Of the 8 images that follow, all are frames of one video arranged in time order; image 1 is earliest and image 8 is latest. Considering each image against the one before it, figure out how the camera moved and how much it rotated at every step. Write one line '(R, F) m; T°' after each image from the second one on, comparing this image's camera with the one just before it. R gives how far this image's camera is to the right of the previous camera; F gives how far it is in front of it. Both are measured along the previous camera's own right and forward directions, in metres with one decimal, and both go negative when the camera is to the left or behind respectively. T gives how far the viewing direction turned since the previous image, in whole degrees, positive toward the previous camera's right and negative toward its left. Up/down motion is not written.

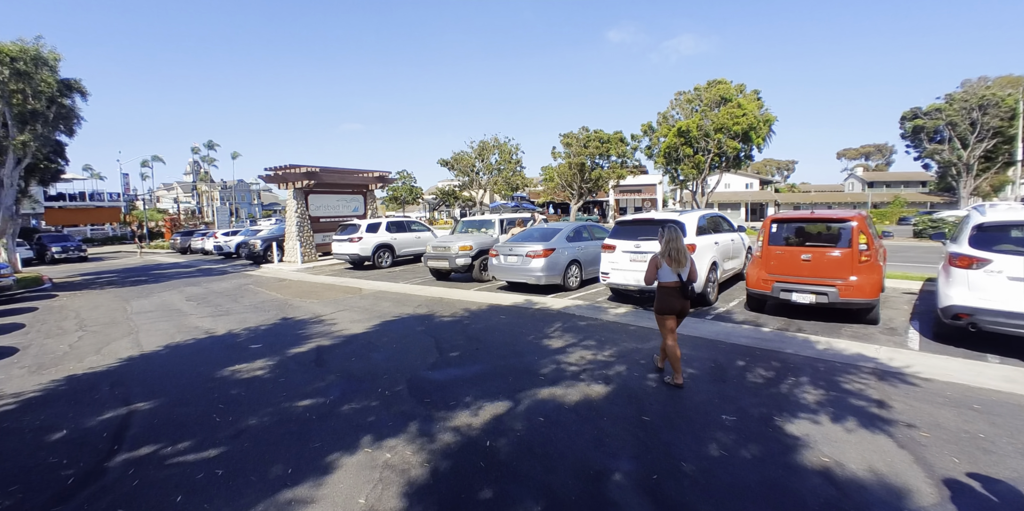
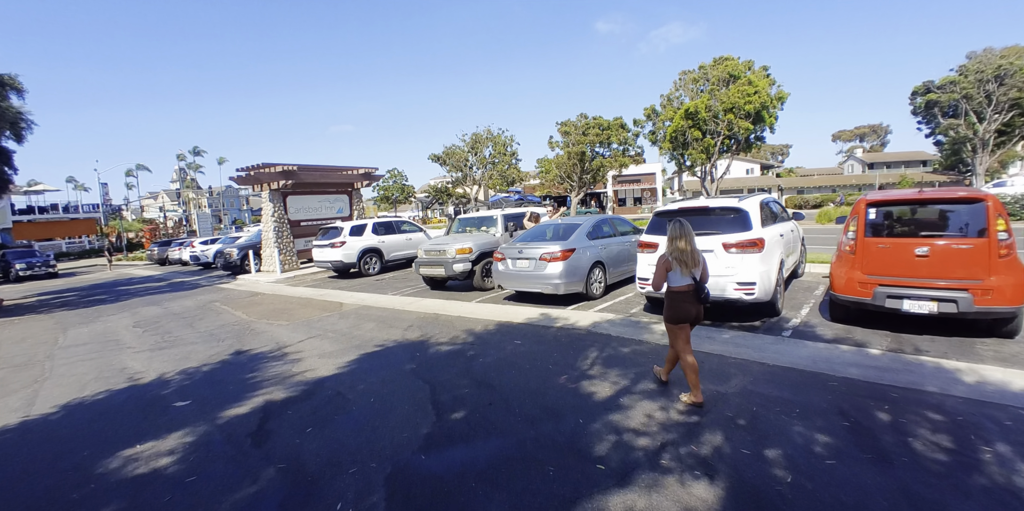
(-0.2, +1.8) m; +1°
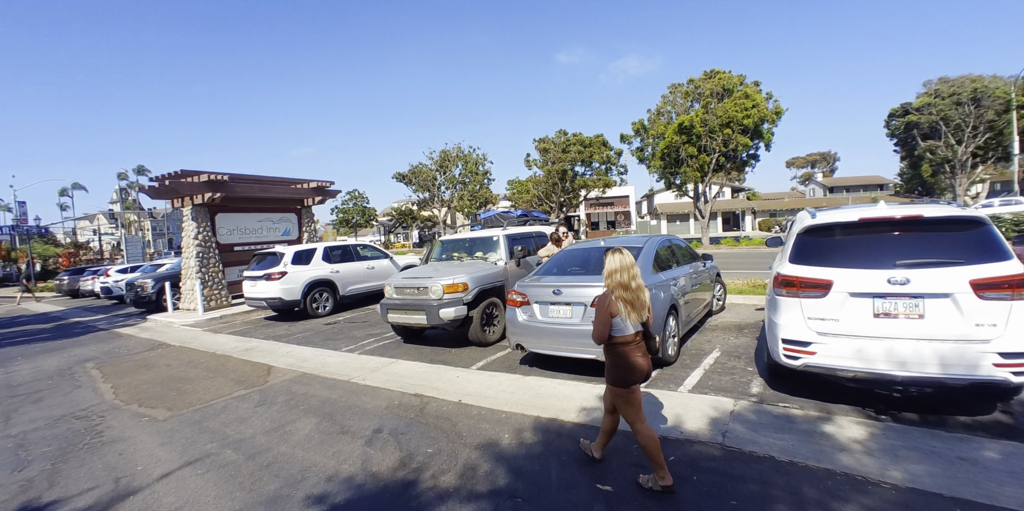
(-0.8, +3.0) m; +5°
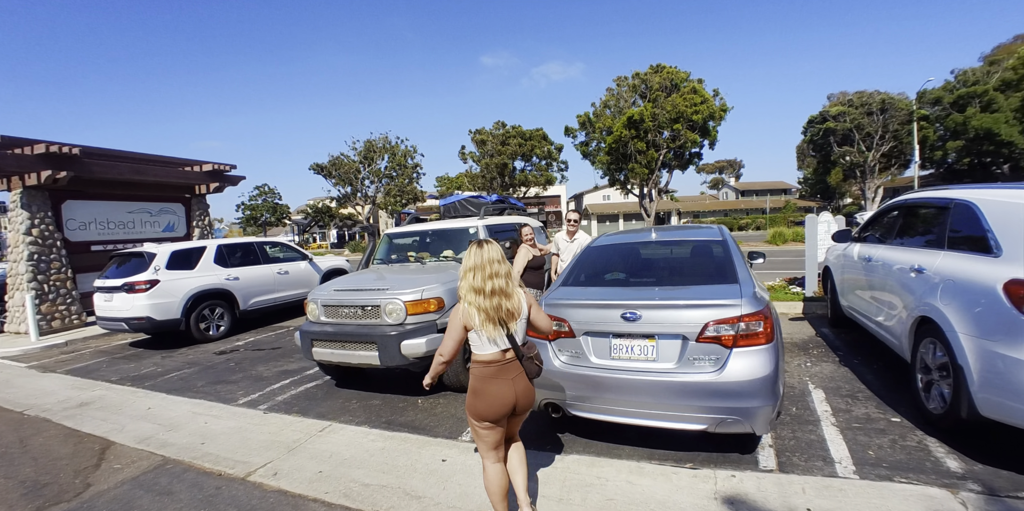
(-0.7, +2.1) m; +10°
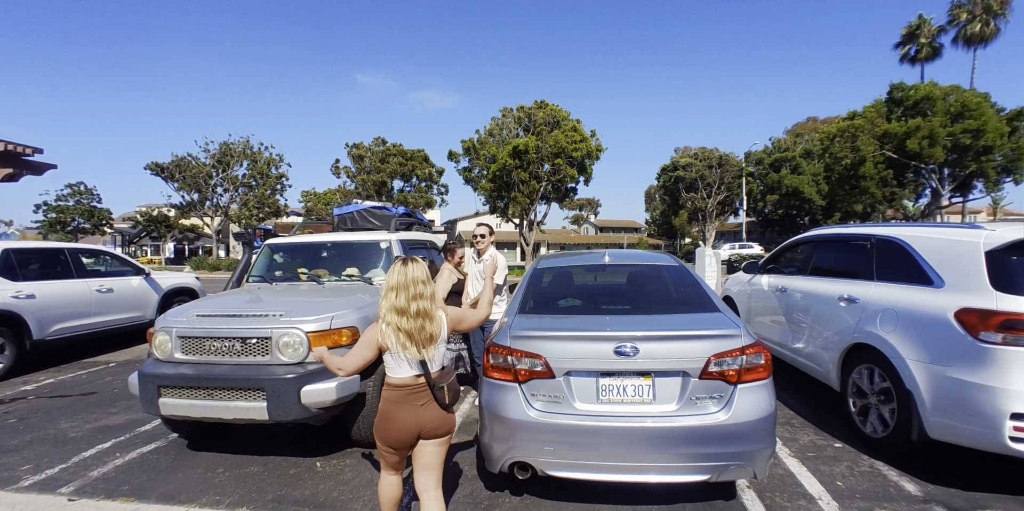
(-0.5, +0.7) m; +16°
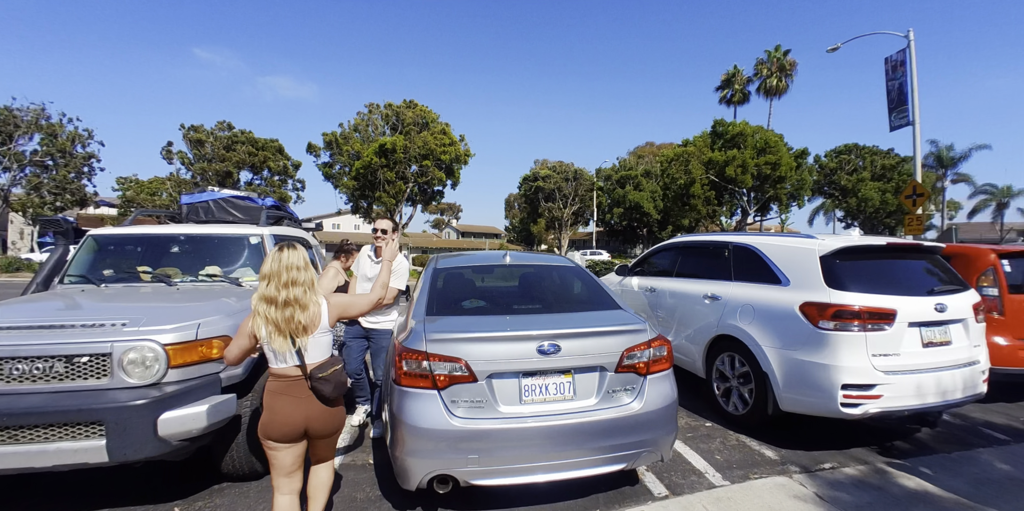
(-0.3, +0.1) m; +16°
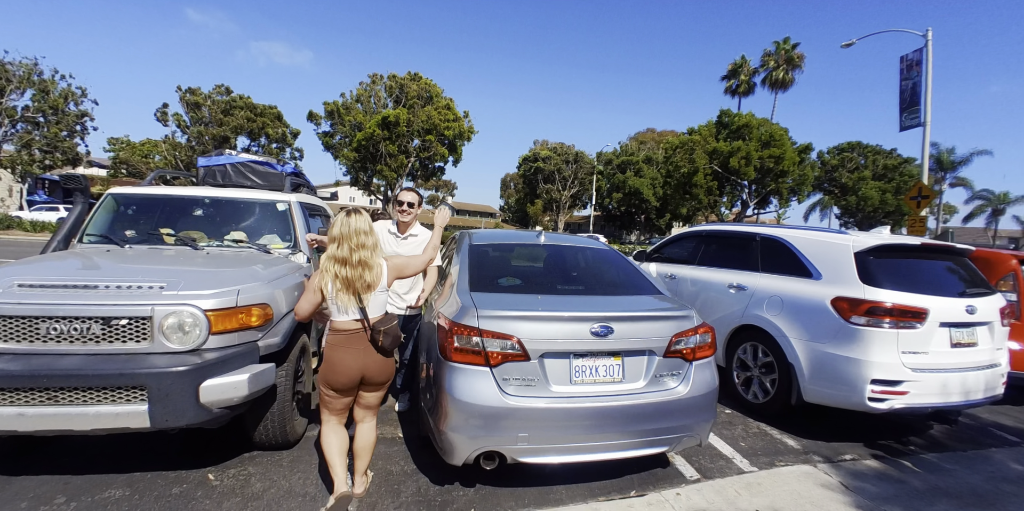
(-0.4, 0.0) m; +1°
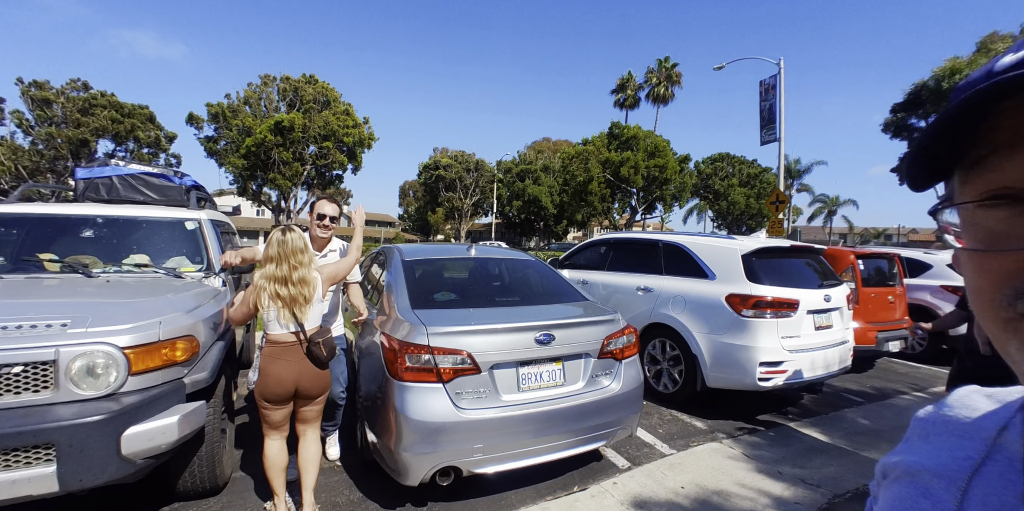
(-0.3, -0.1) m; +12°
